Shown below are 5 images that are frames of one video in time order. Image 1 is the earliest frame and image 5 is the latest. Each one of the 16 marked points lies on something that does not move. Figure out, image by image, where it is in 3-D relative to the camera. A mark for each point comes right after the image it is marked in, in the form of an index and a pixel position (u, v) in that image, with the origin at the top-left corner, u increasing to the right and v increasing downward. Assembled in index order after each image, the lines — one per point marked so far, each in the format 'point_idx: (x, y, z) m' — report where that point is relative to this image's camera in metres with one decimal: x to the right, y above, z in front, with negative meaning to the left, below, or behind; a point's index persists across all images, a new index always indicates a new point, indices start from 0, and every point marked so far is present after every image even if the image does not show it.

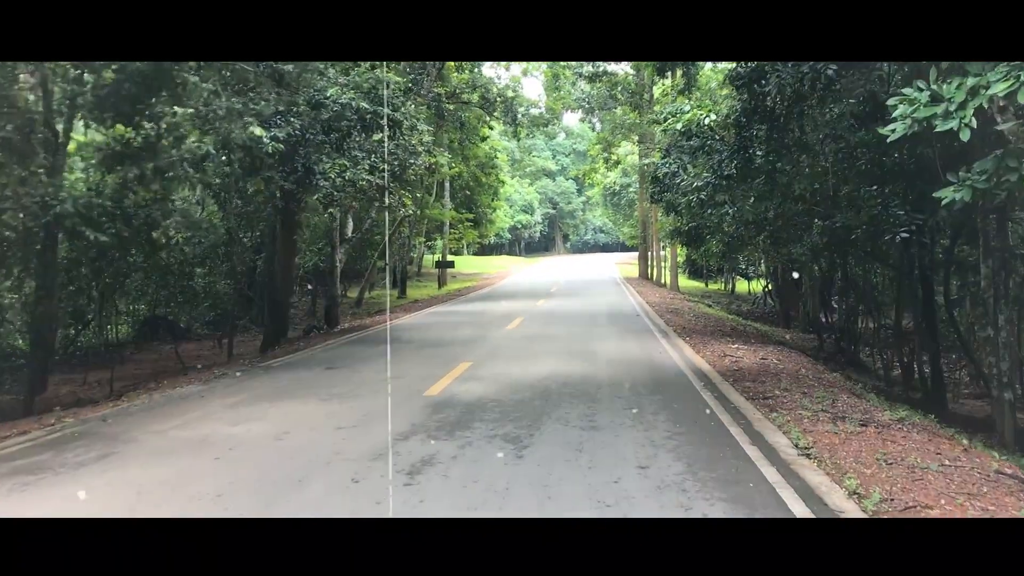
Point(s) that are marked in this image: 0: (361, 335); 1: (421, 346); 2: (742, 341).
0: (-2.4, -0.8, +15.5) m
1: (-1.2, -0.8, +12.8) m
2: (+3.4, -0.8, +14.0) m
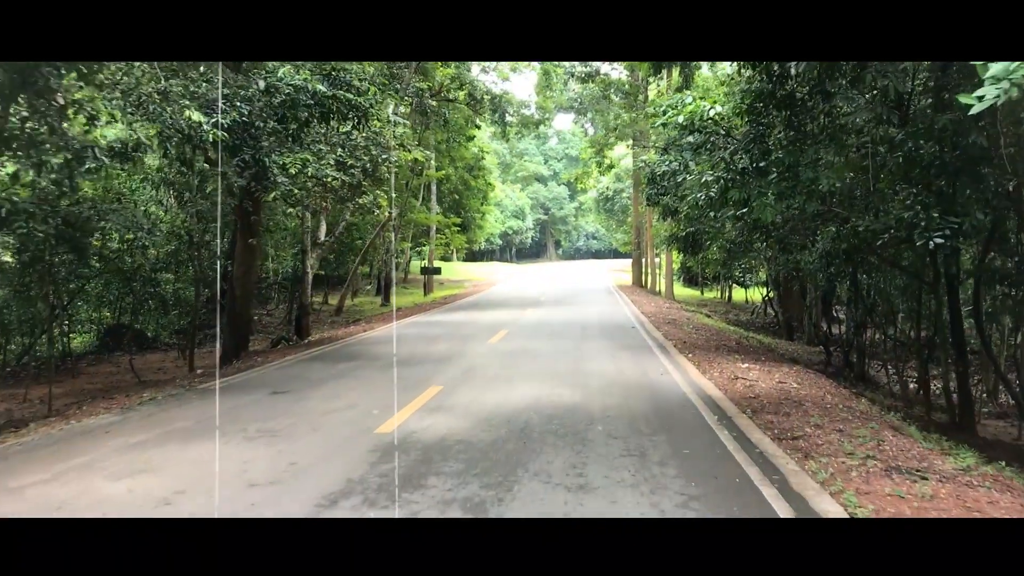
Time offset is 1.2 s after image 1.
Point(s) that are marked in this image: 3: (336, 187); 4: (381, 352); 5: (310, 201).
0: (-2.7, -0.9, +14.0) m
1: (-1.4, -0.9, +11.3) m
2: (+3.2, -0.9, +12.6) m
3: (-2.8, +1.6, +14.6) m
4: (-1.8, -0.9, +13.0) m
5: (-3.2, +1.4, +15.0) m
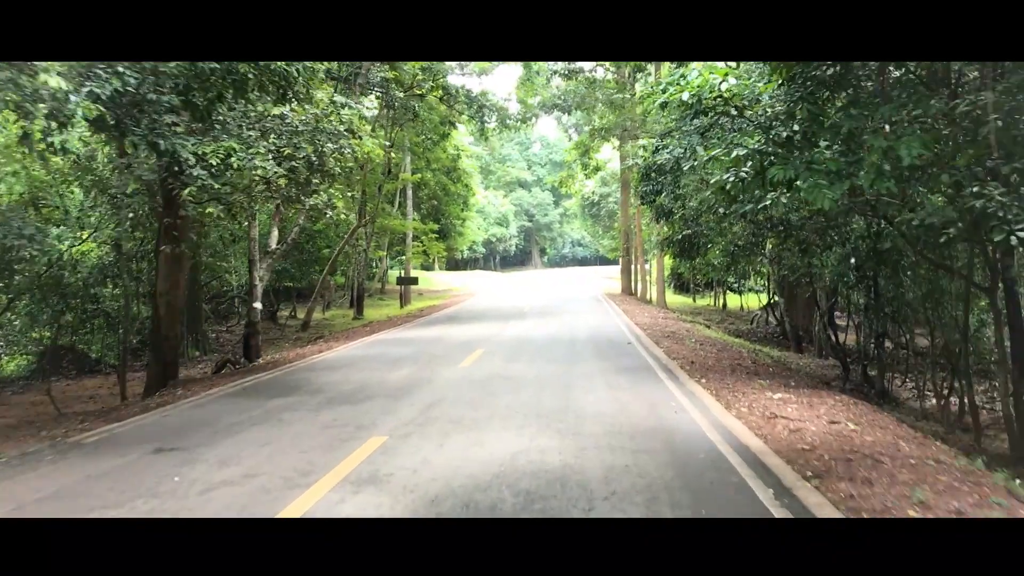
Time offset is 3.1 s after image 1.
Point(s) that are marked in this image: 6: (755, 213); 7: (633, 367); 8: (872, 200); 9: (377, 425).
0: (-3.0, -1.1, +11.6) m
1: (-1.7, -1.1, +9.0) m
2: (+2.9, -1.0, +10.3) m
3: (-3.1, +1.4, +12.3) m
4: (-2.1, -1.0, +10.7) m
5: (-3.5, +1.2, +12.7) m
6: (+2.8, +0.9, +11.0) m
7: (+1.4, -0.9, +11.2) m
8: (+3.8, +0.9, +9.9) m
9: (-1.1, -1.1, +7.4) m
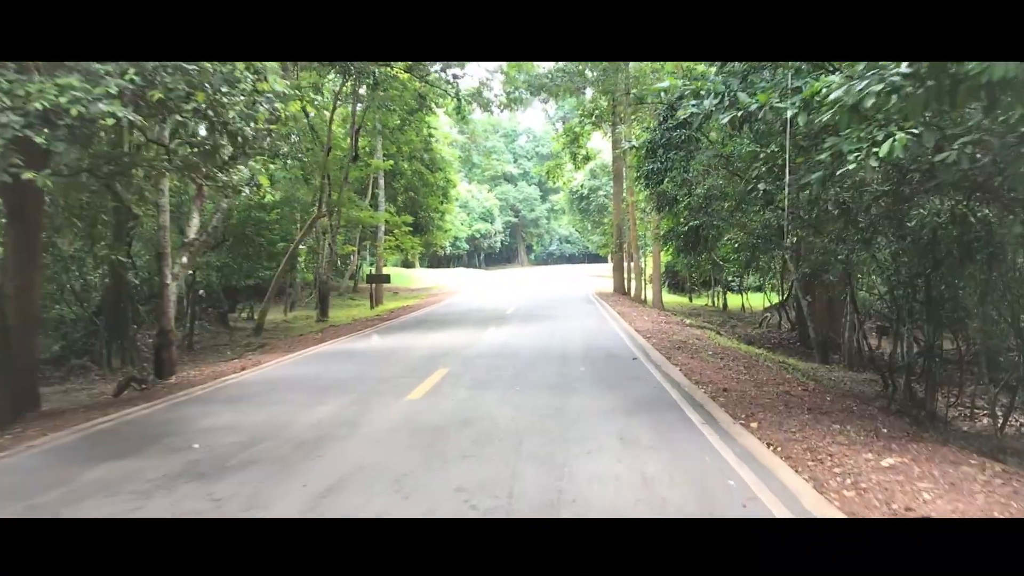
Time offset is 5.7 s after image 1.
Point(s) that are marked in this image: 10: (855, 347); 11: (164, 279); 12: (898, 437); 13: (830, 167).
0: (-3.3, -1.1, +8.4) m
1: (-1.9, -1.1, +5.8) m
2: (+2.6, -1.1, +7.2) m
3: (-3.4, +1.3, +9.1) m
4: (-2.3, -1.1, +7.5) m
5: (-3.8, +1.2, +9.4) m
6: (+2.5, +0.9, +7.8) m
7: (+1.2, -1.0, +8.0) m
8: (+3.5, +0.9, +6.8) m
9: (-1.3, -1.1, +4.2) m
10: (+6.5, -1.1, +18.0) m
11: (-4.8, +0.1, +13.1) m
12: (+2.8, -1.1, +6.9) m
13: (+2.7, +1.0, +8.0) m
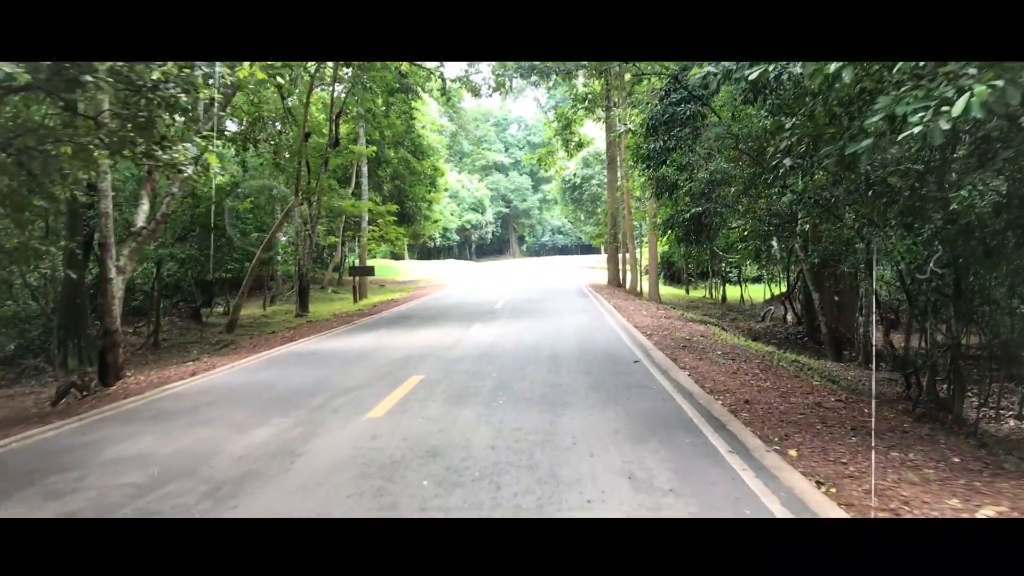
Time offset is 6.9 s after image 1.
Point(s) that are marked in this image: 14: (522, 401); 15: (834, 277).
0: (-3.4, -1.1, +7.0) m
1: (-2.0, -1.1, +4.4) m
2: (+2.5, -1.0, +5.8) m
3: (-3.5, +1.4, +7.6) m
4: (-2.4, -1.0, +6.1) m
5: (-4.0, +1.2, +8.0) m
6: (+2.4, +0.9, +6.4) m
7: (+1.0, -0.9, +6.6) m
8: (+3.4, +0.9, +5.4) m
9: (-1.4, -1.1, +2.8) m
10: (+6.3, -1.0, +16.7) m
11: (-5.0, +0.2, +11.7) m
12: (+2.6, -1.0, +5.5) m
13: (+2.6, +1.1, +6.6) m
14: (+0.1, -0.9, +7.6) m
15: (+6.1, +0.1, +17.6) m
